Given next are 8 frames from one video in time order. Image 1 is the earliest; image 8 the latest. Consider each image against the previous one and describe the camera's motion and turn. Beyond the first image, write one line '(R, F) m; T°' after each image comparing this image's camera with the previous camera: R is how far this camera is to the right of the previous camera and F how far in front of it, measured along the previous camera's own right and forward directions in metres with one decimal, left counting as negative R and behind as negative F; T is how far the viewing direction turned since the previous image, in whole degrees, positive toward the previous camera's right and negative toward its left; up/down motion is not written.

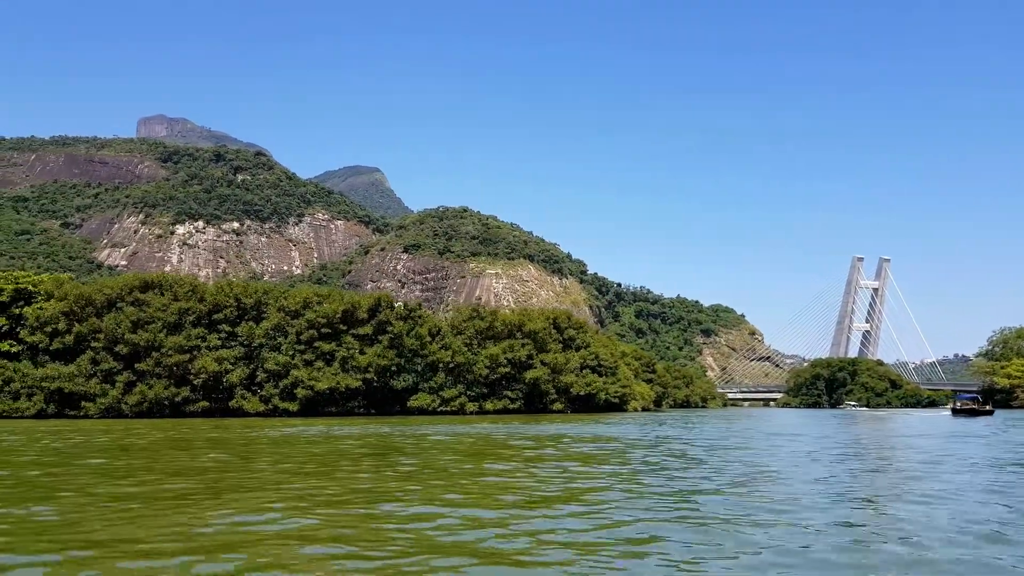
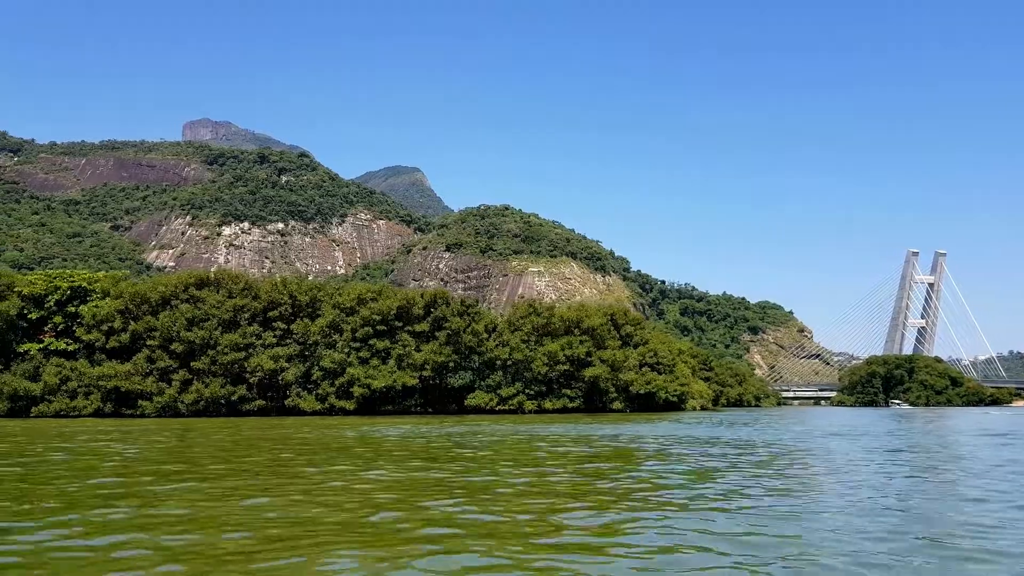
(-1.6, +2.1) m; -3°
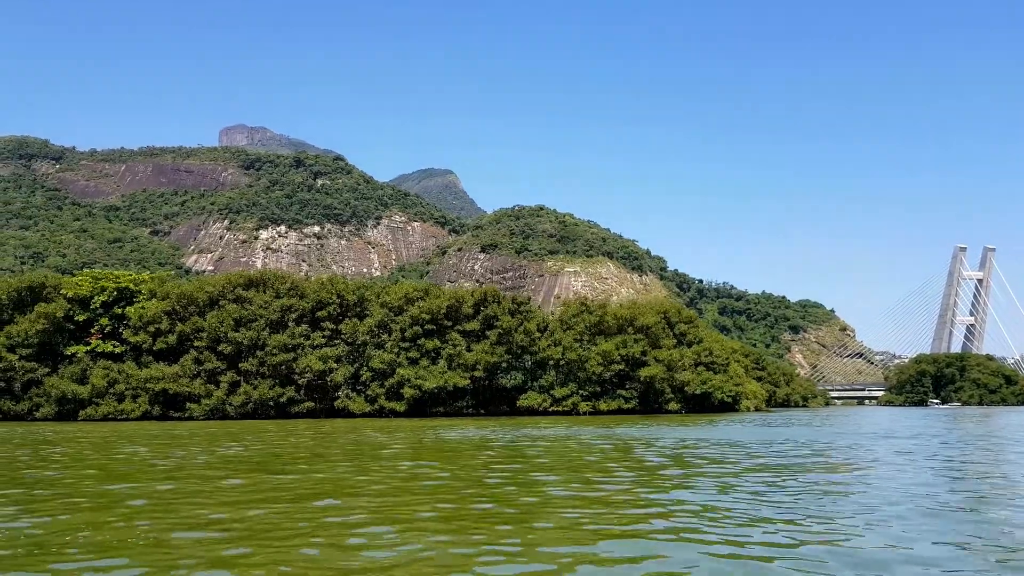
(-1.6, +2.2) m; -2°
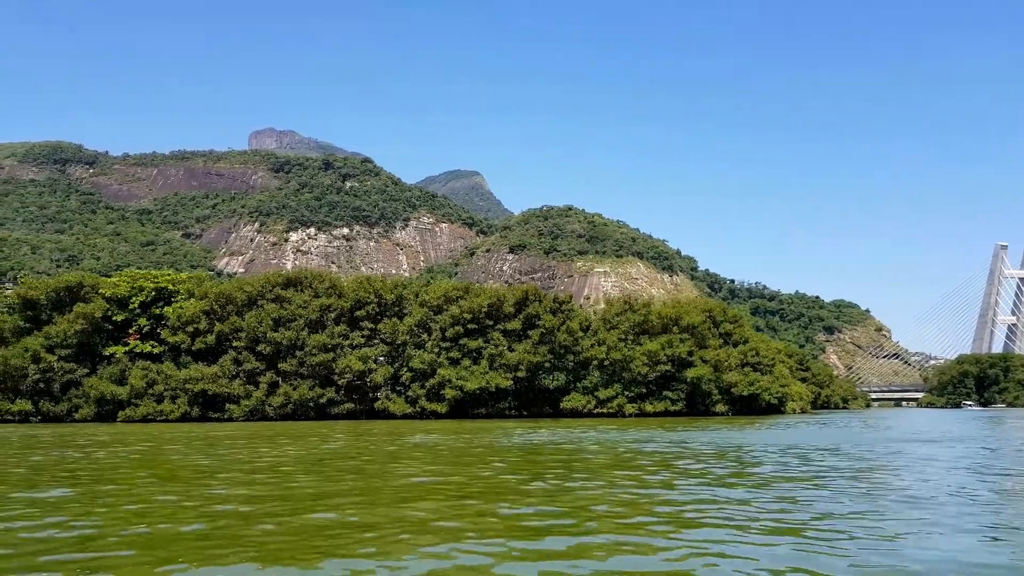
(-1.2, +1.6) m; -2°
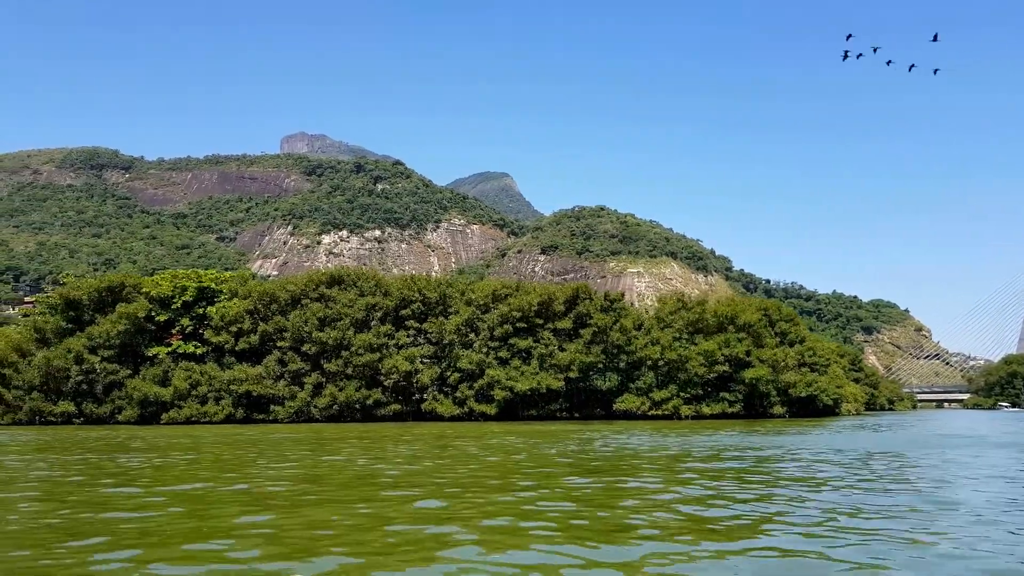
(-1.6, +2.2) m; -2°
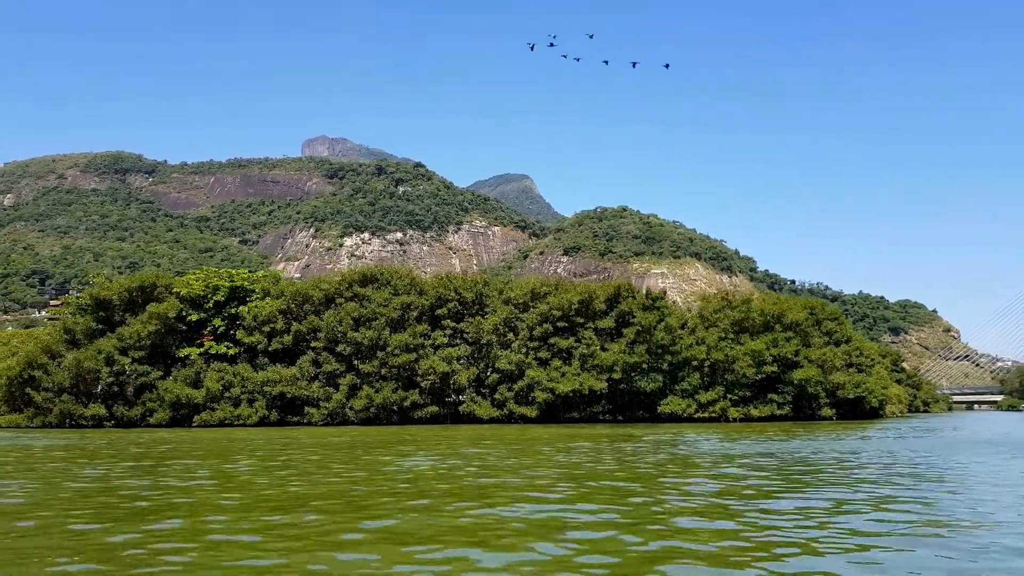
(-1.5, +2.0) m; -1°
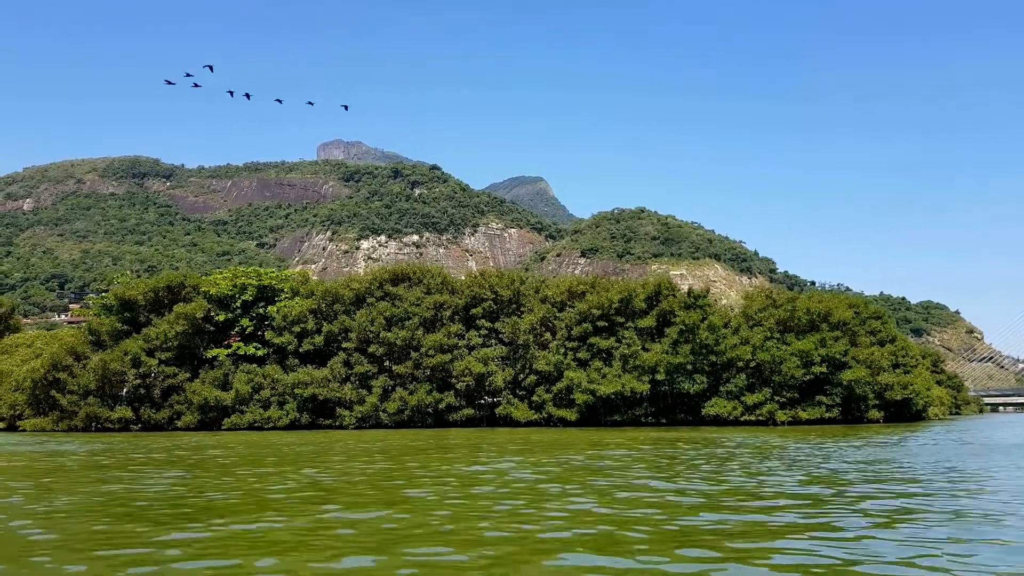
(-1.6, +2.1) m; -1°
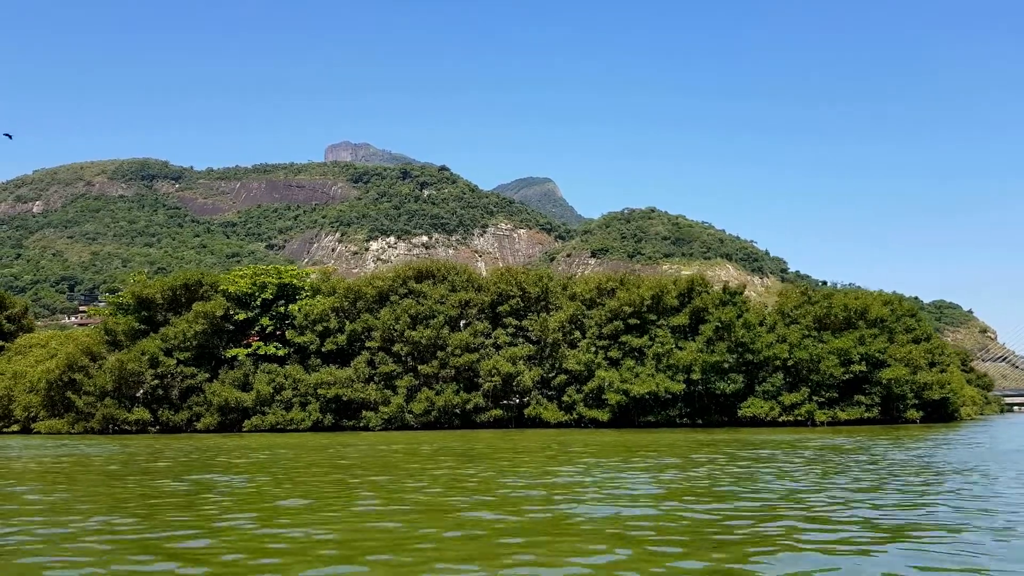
(-1.4, +1.8) m; 0°
